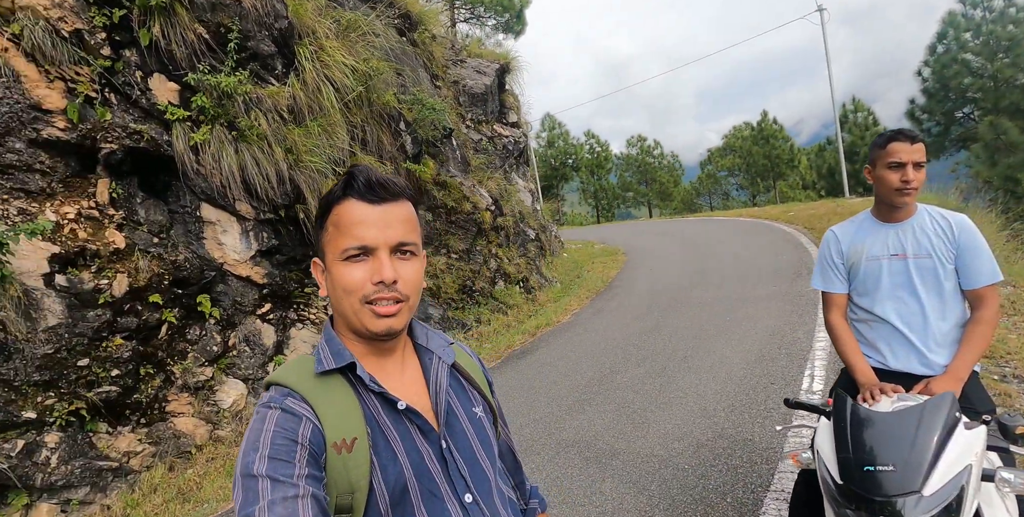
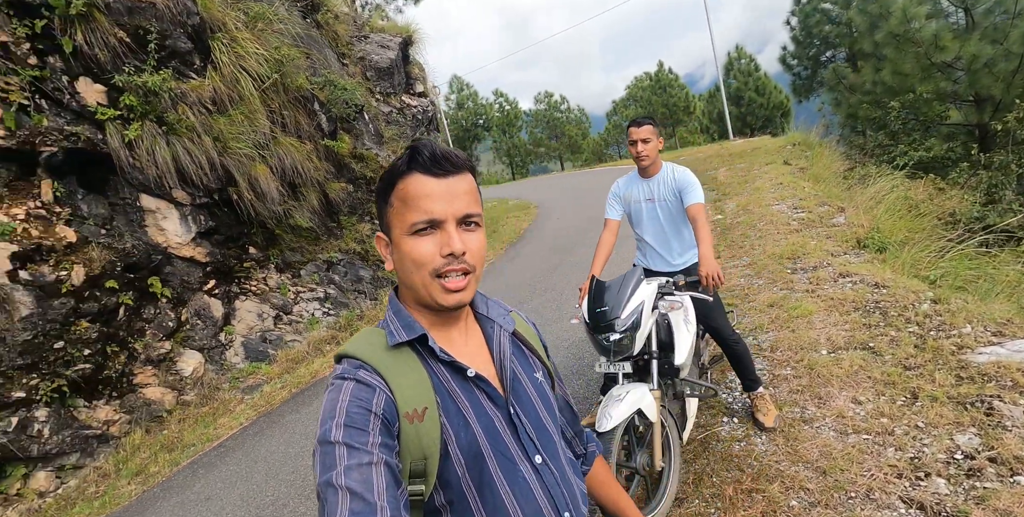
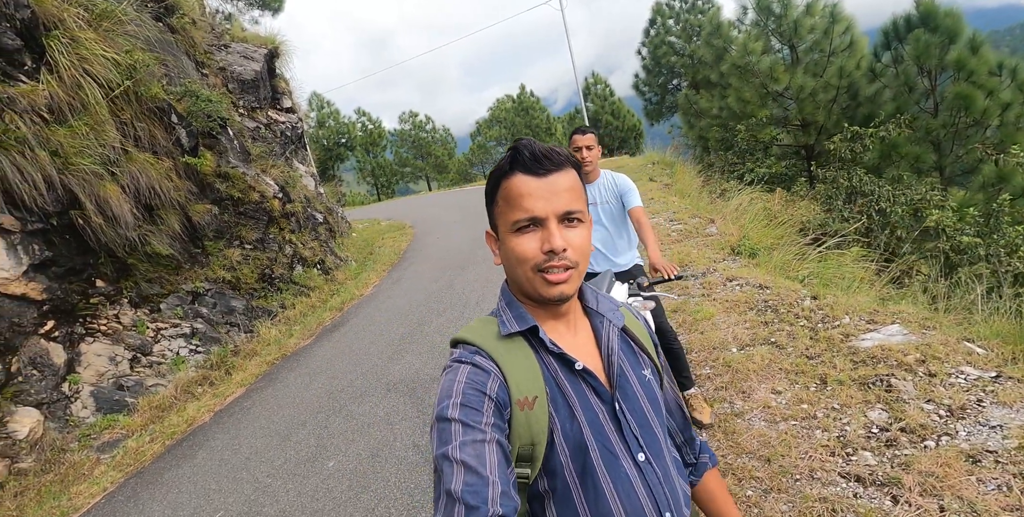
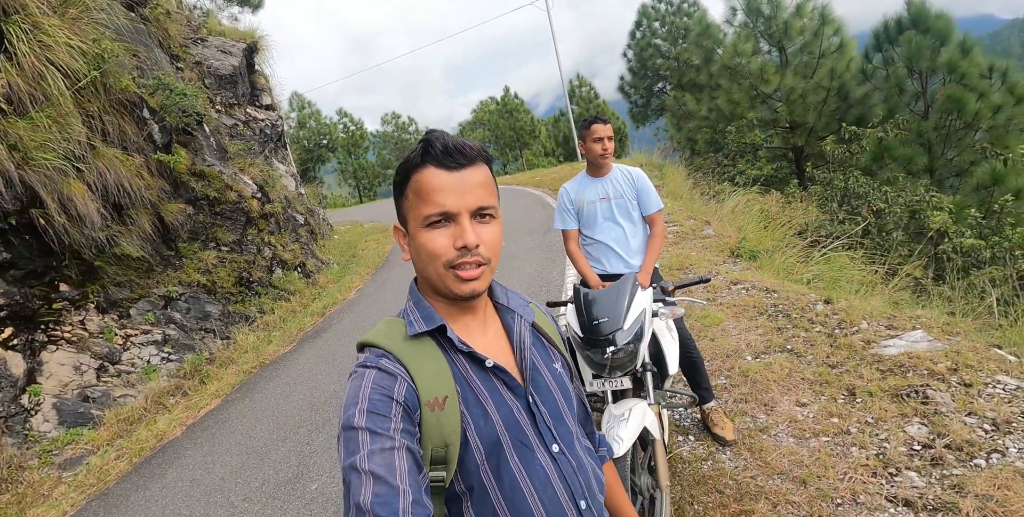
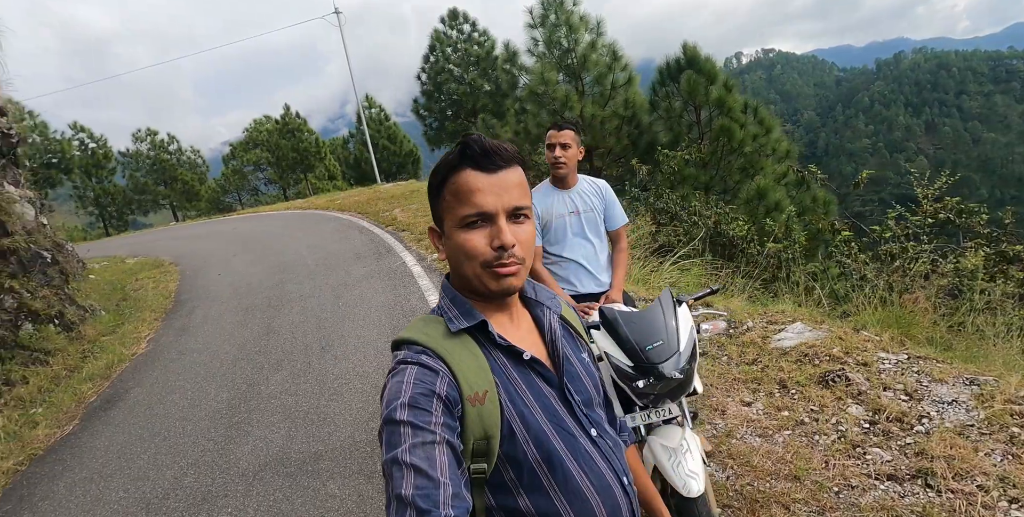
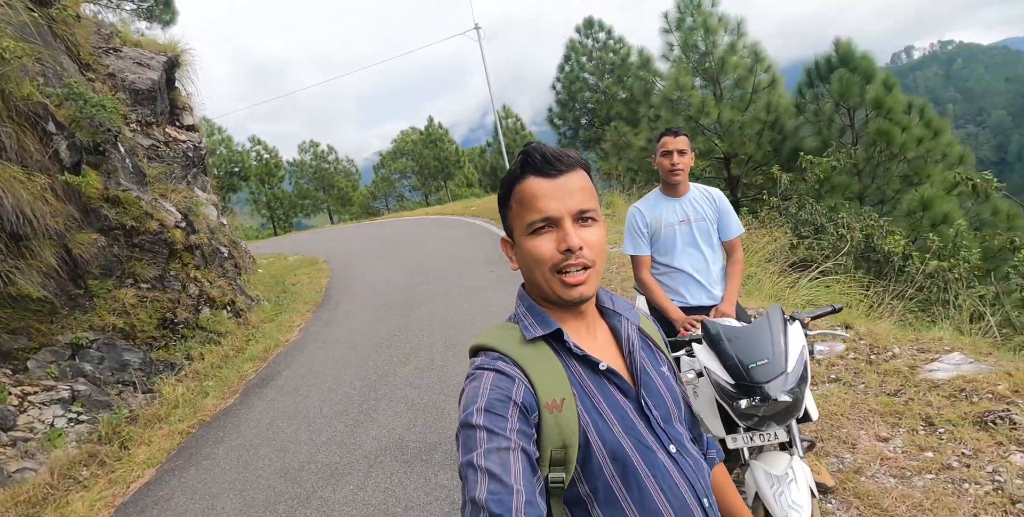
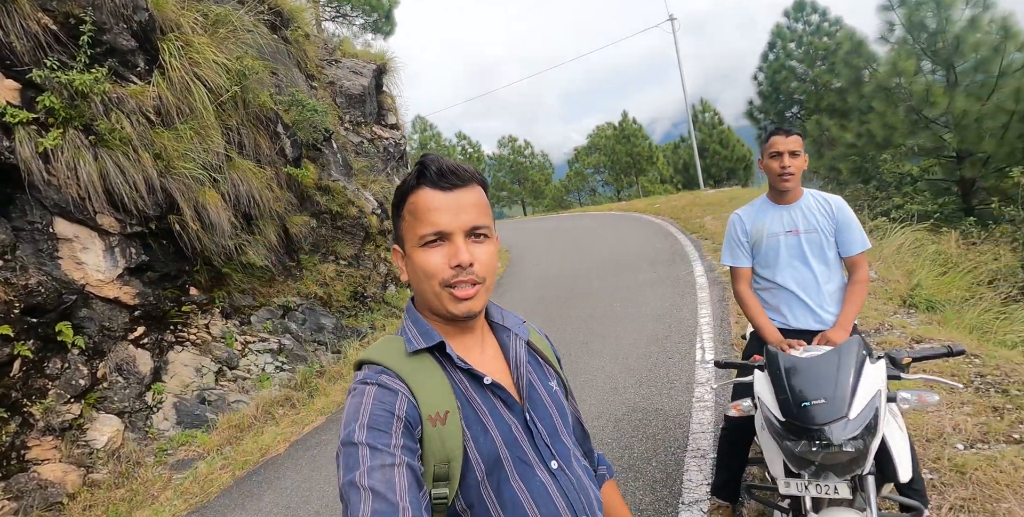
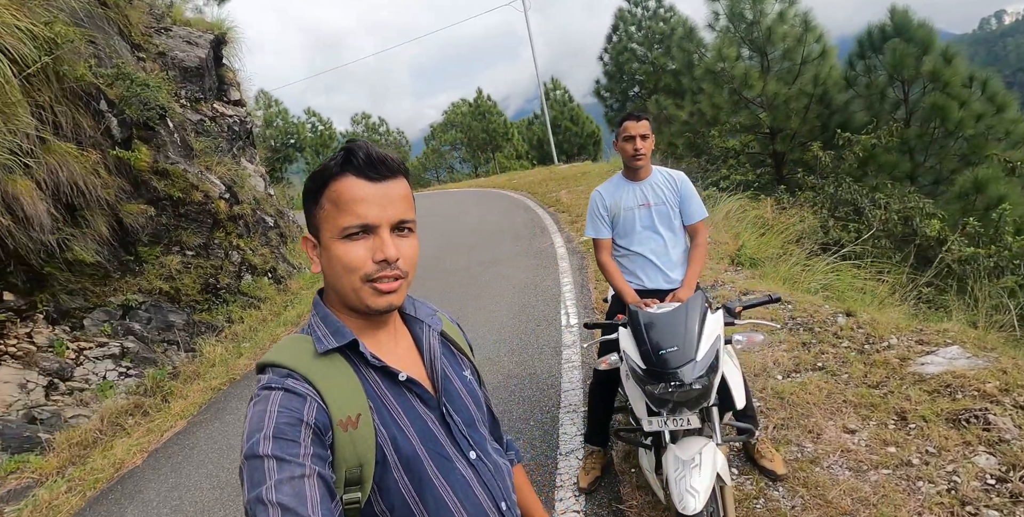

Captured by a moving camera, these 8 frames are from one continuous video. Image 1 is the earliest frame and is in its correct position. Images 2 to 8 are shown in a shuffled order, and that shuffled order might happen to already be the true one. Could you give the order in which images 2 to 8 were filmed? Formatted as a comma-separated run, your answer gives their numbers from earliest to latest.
7, 6, 5, 8, 4, 3, 2
